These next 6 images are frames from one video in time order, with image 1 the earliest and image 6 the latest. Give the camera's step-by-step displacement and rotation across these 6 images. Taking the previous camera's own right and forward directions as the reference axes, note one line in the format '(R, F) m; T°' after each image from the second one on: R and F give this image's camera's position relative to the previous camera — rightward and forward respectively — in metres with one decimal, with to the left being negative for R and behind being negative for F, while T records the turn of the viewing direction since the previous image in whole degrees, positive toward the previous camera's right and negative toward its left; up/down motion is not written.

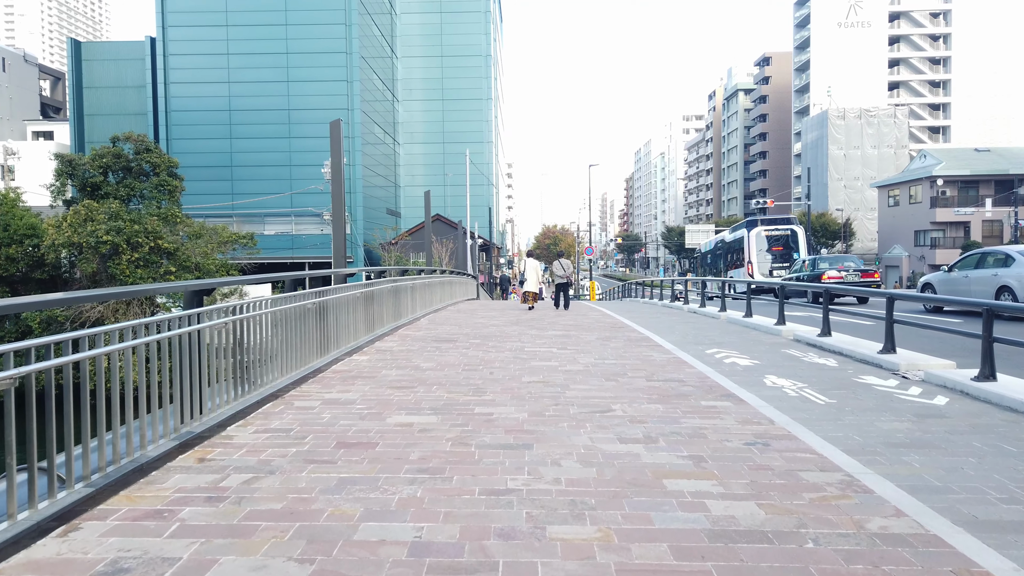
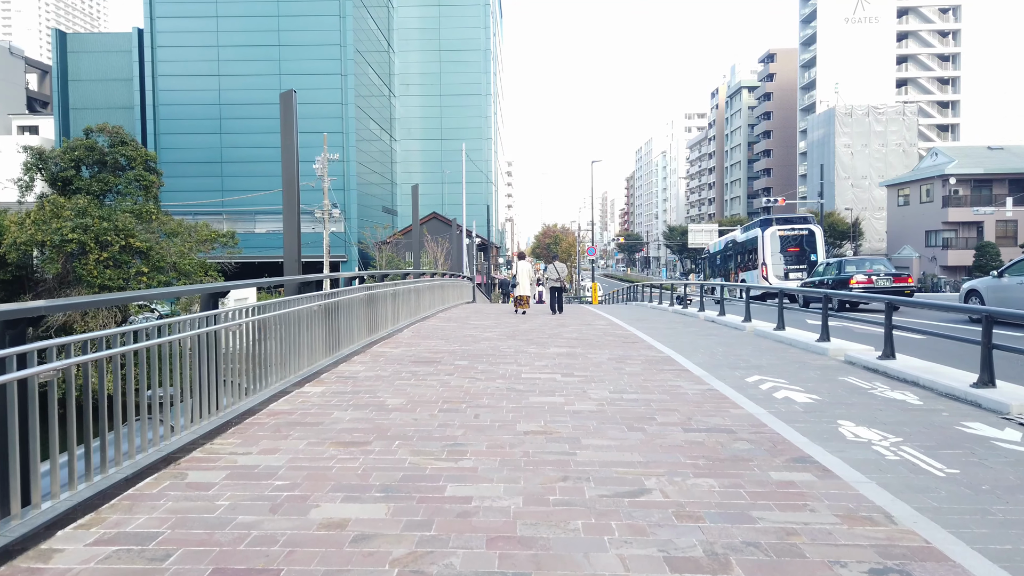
(+0.1, +1.8) m; 0°
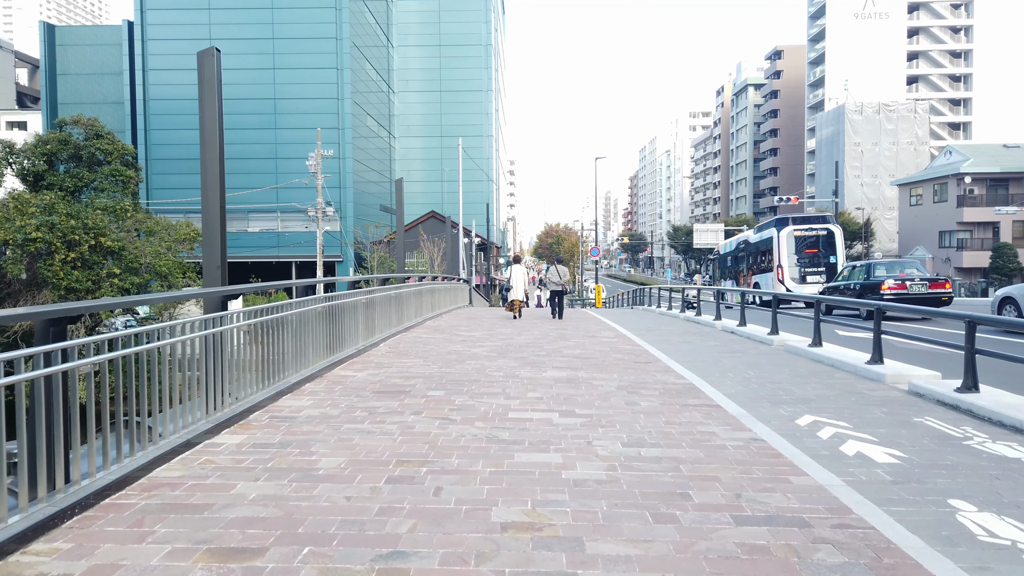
(+0.1, +1.7) m; 0°
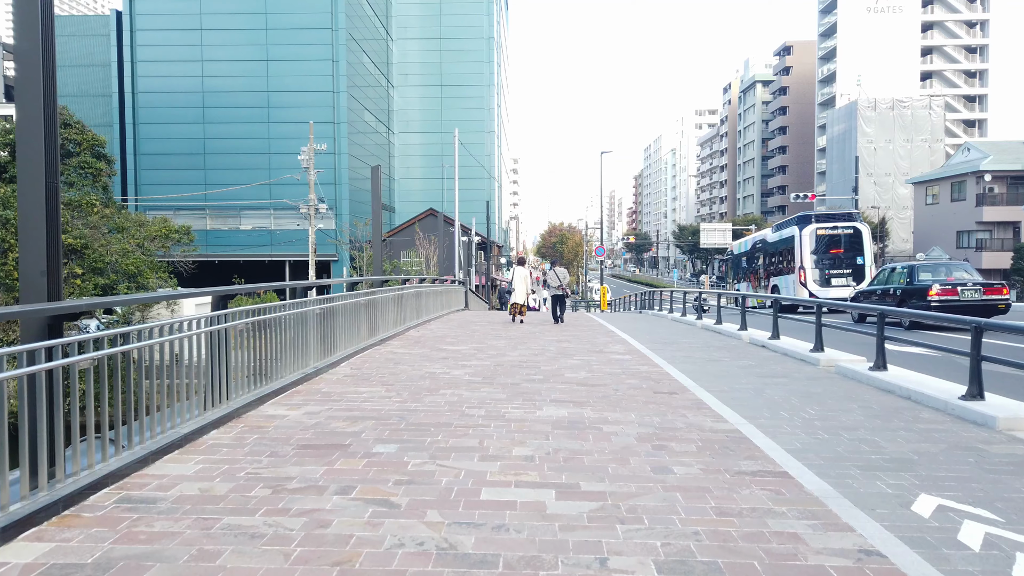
(+0.2, +2.0) m; 0°
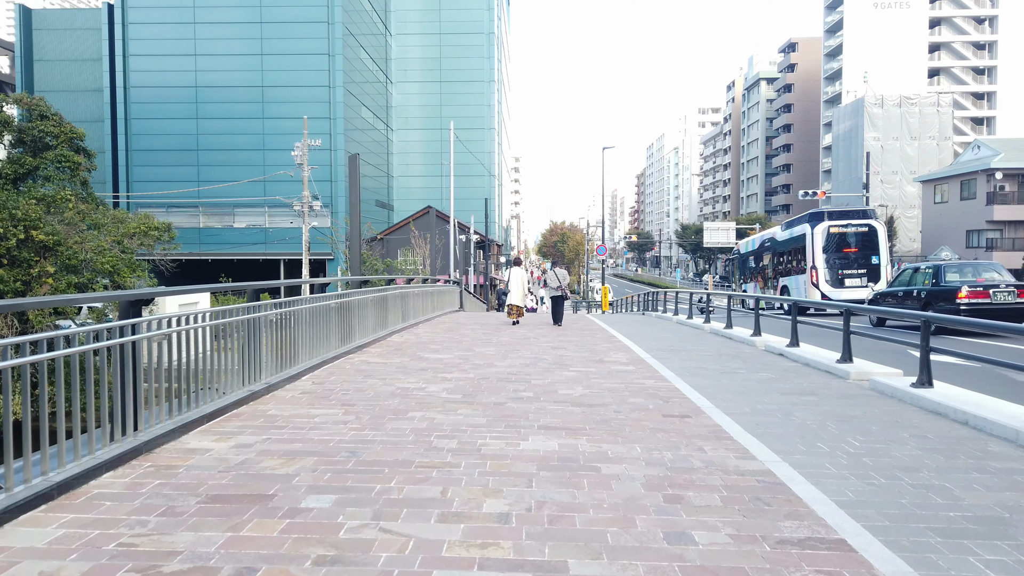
(+0.2, +1.1) m; 0°
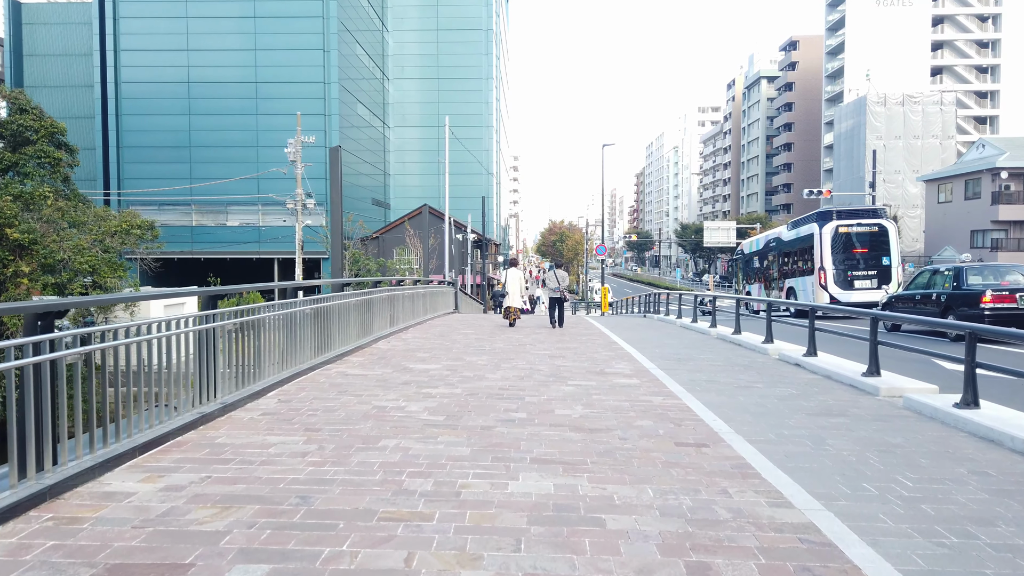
(+0.1, +0.8) m; 0°
